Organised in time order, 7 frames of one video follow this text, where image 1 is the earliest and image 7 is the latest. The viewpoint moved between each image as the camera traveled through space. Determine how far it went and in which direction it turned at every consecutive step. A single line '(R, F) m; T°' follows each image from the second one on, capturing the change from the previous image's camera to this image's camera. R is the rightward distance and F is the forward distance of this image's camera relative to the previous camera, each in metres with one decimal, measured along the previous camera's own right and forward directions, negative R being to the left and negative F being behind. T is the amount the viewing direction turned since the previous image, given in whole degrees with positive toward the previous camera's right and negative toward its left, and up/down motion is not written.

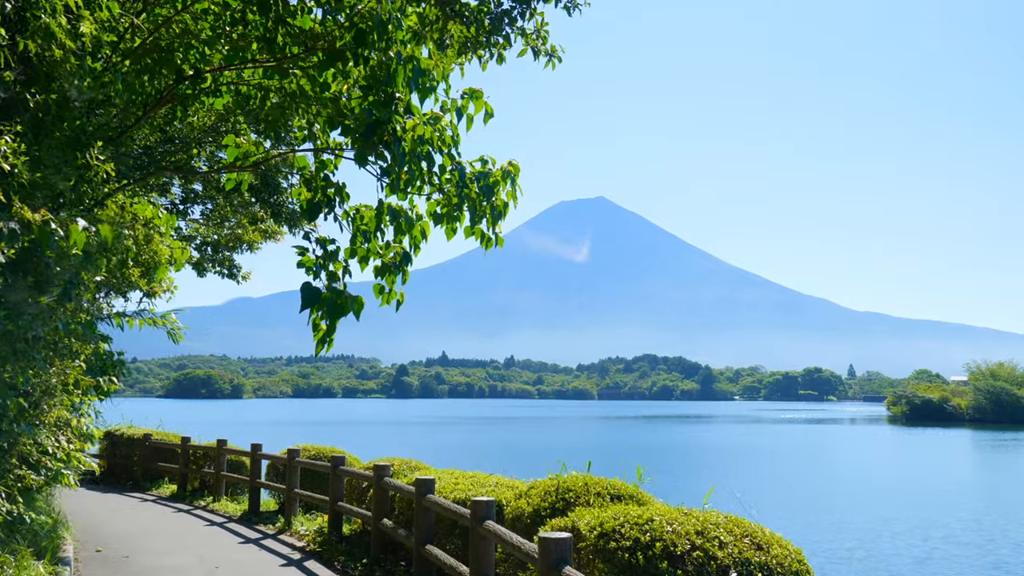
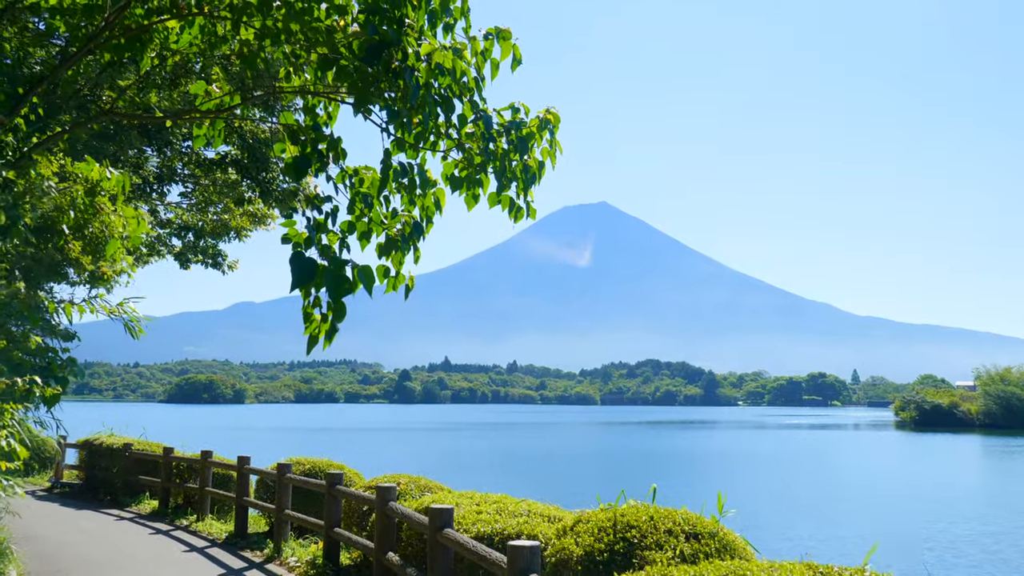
(-0.4, +3.1) m; 0°
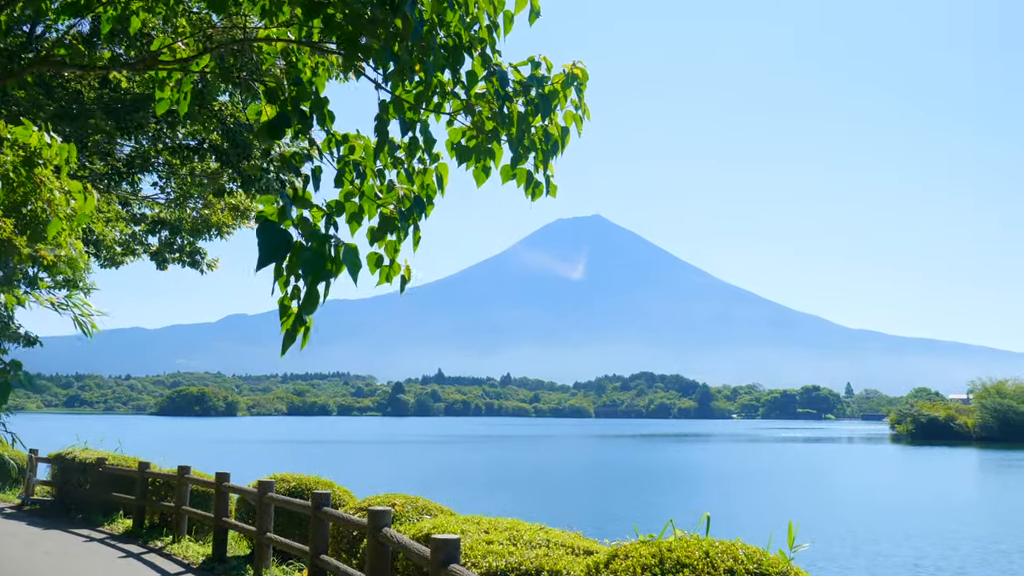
(-0.3, +2.0) m; 0°
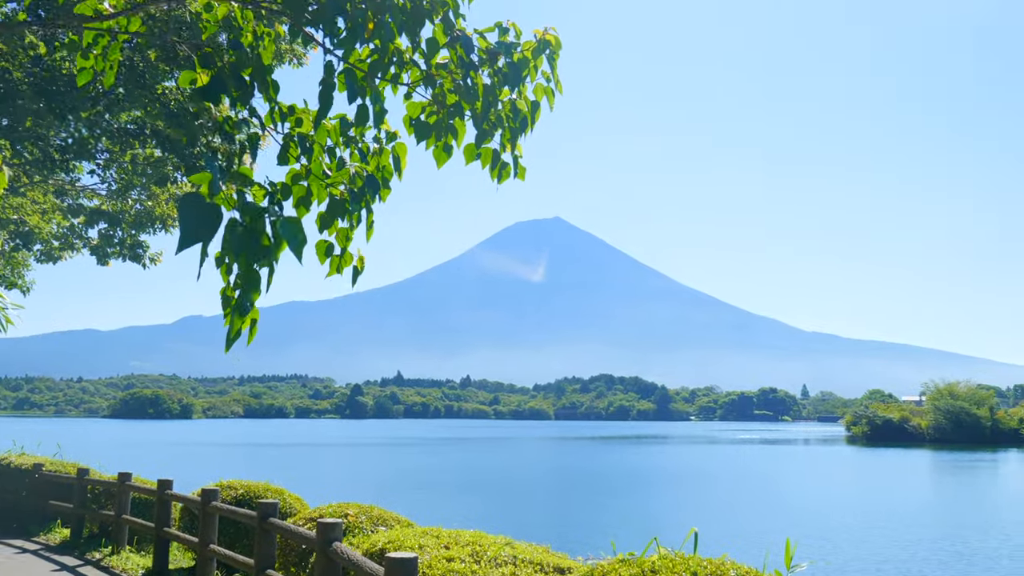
(0.0, +1.0) m; +2°
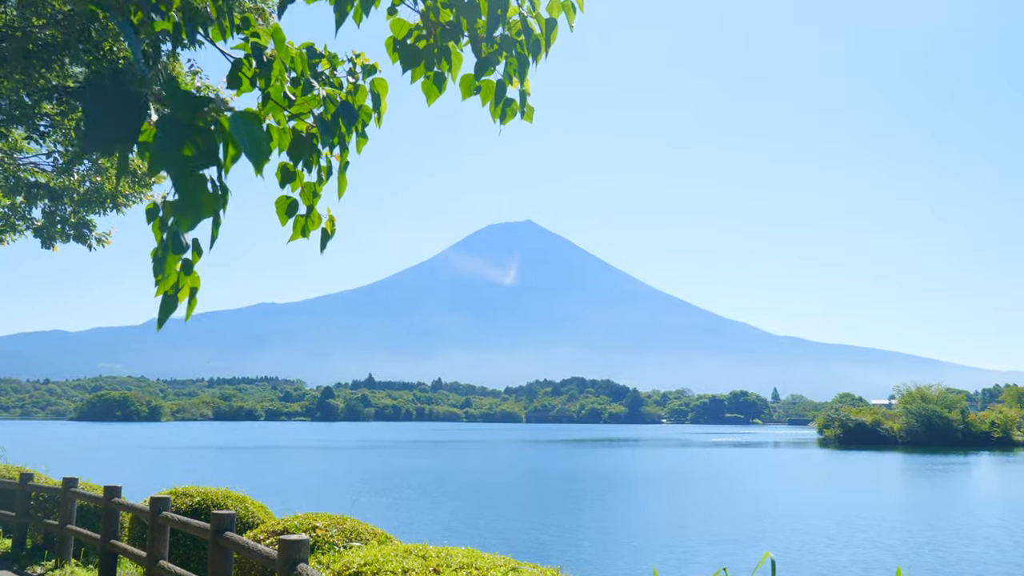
(-0.3, +1.9) m; +2°
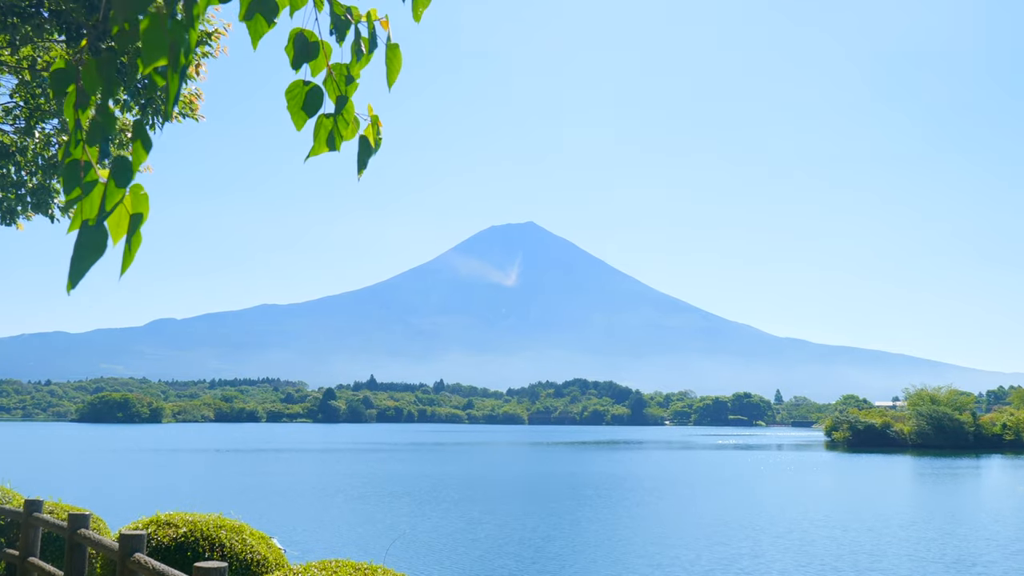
(-1.6, +2.0) m; 0°
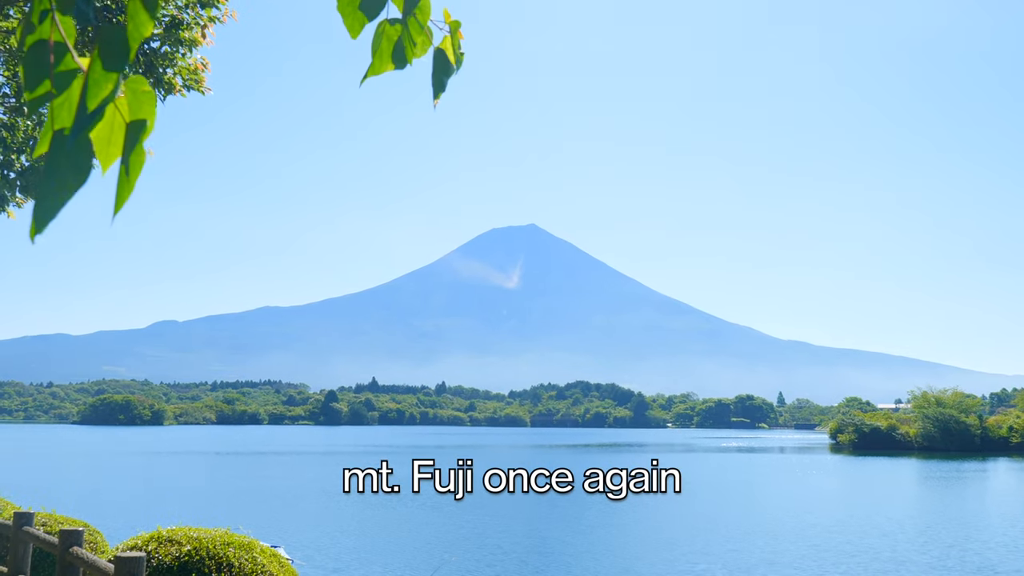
(-0.5, +1.3) m; 0°
